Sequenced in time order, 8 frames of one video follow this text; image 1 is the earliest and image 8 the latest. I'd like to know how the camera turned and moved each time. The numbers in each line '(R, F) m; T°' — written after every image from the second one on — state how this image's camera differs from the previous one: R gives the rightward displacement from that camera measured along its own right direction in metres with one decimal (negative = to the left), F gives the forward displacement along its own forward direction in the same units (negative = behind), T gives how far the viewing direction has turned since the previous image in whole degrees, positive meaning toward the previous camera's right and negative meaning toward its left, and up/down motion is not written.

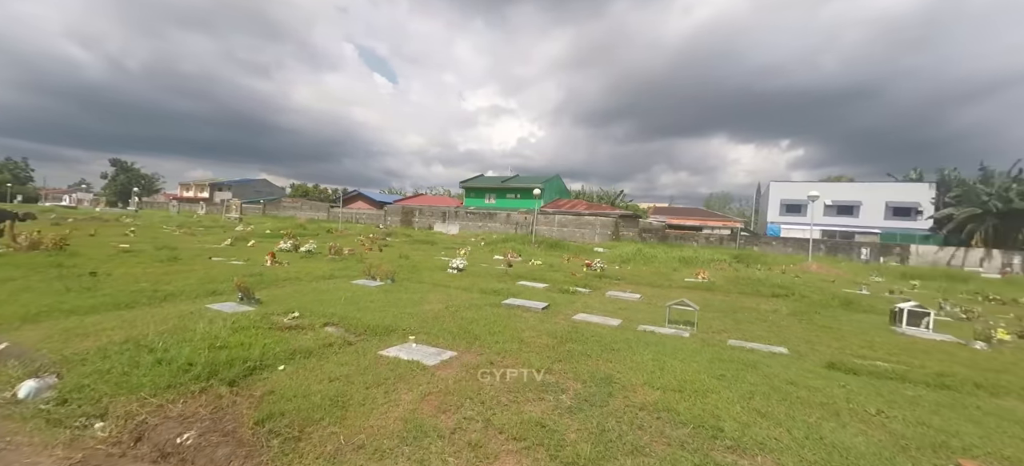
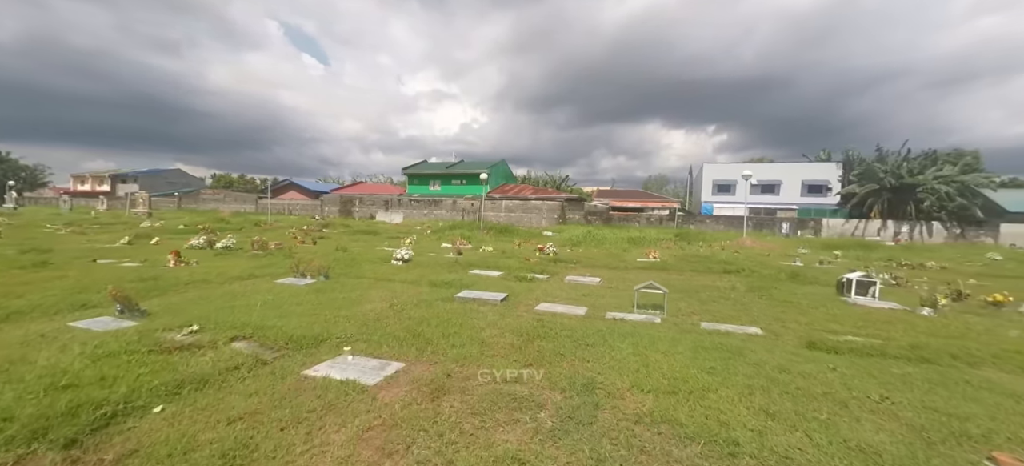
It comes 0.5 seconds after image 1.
(-0.1, +0.7) m; +7°
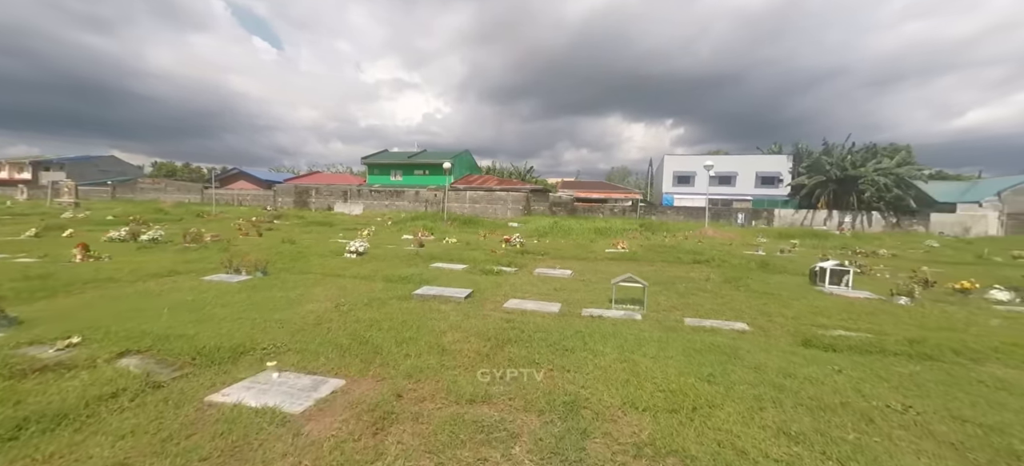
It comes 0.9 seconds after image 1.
(0.0, +0.6) m; +5°
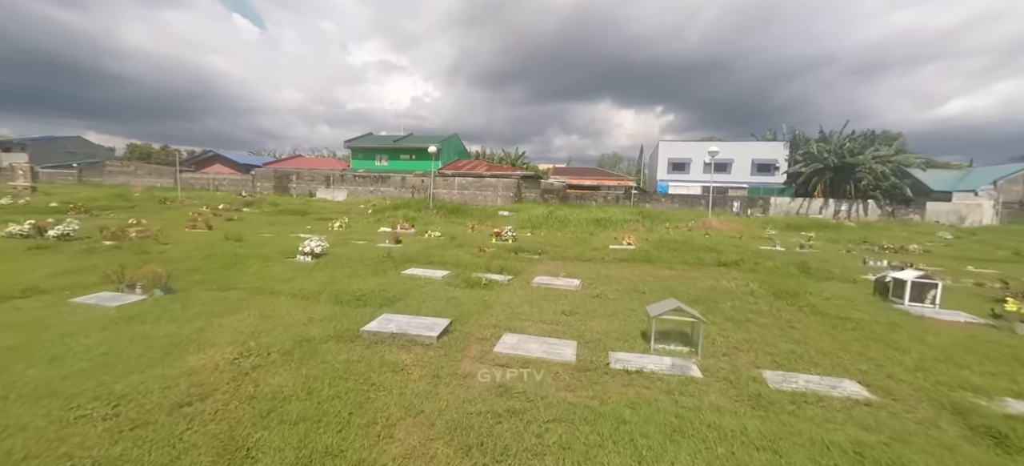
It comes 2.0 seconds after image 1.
(0.0, +1.7) m; +1°
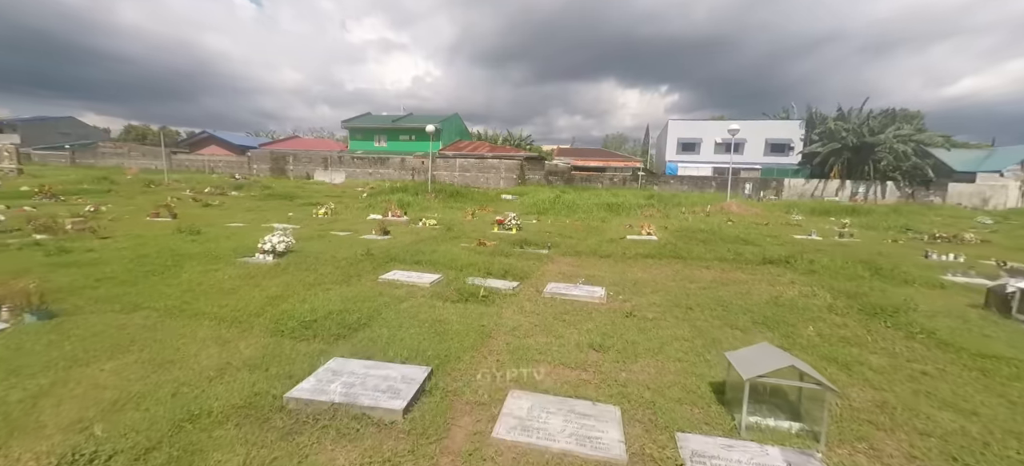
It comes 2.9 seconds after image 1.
(0.0, +1.4) m; 0°
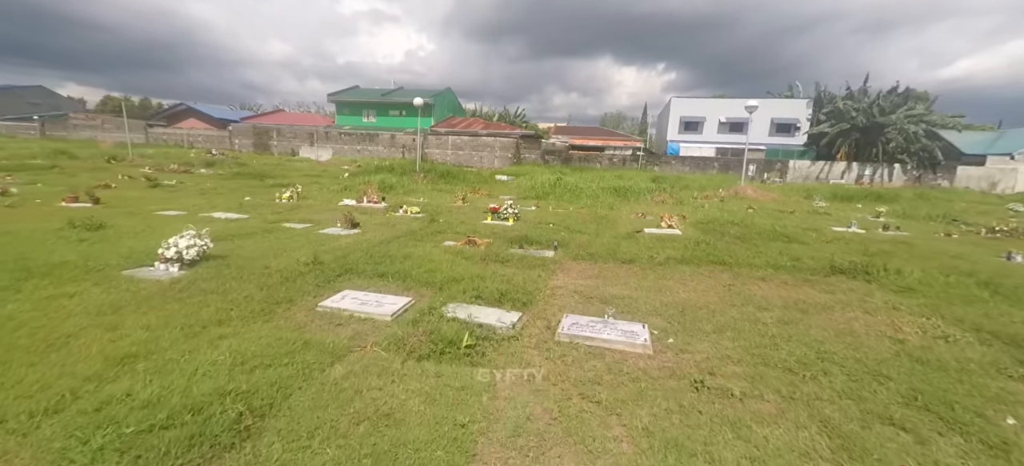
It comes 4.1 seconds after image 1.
(0.0, +1.7) m; +1°
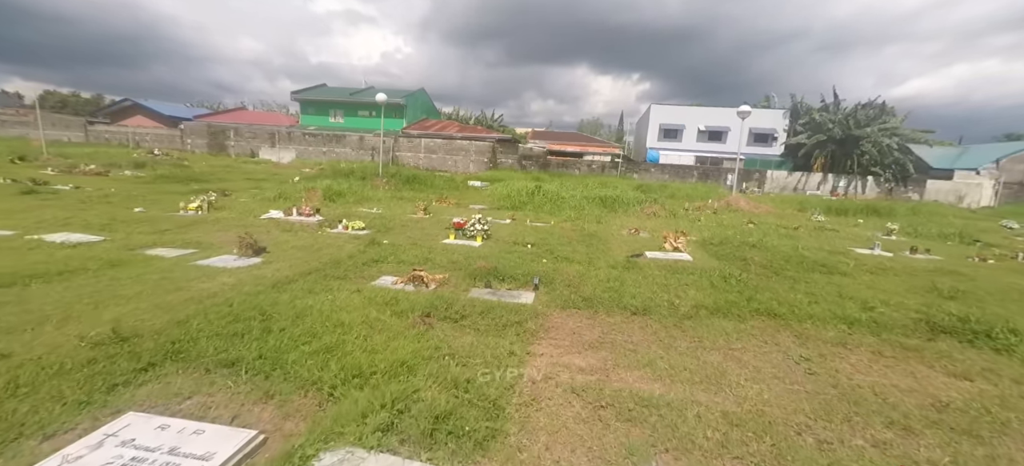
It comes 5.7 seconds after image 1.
(+0.2, +1.9) m; +3°
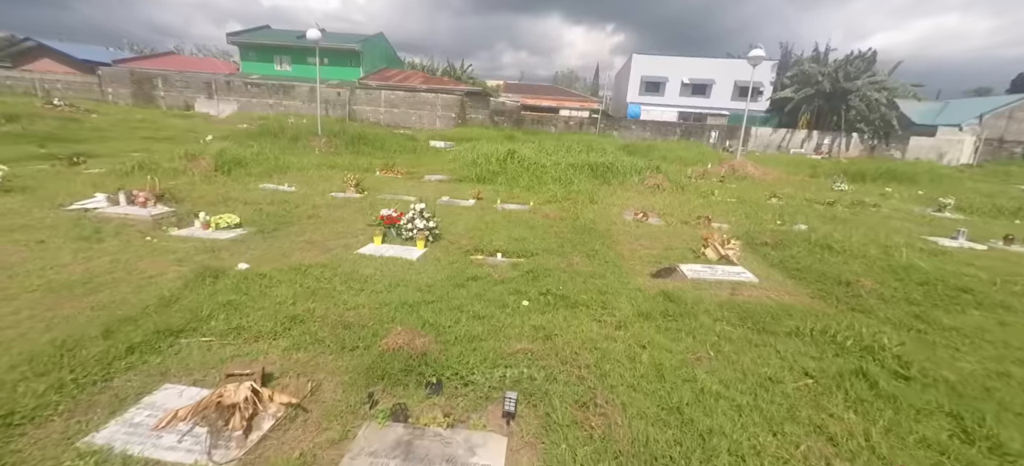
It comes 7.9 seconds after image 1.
(+0.2, +2.8) m; +4°
